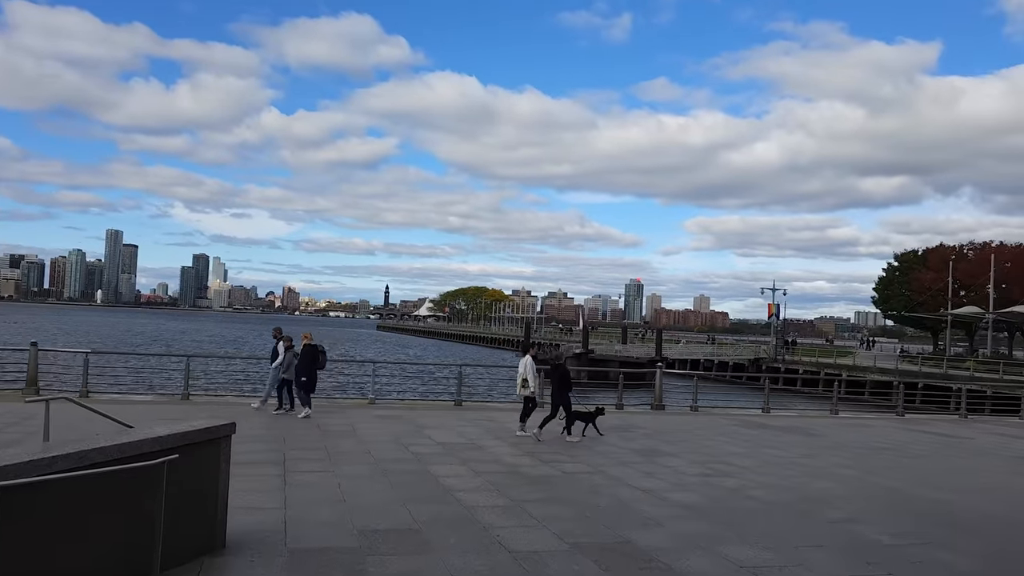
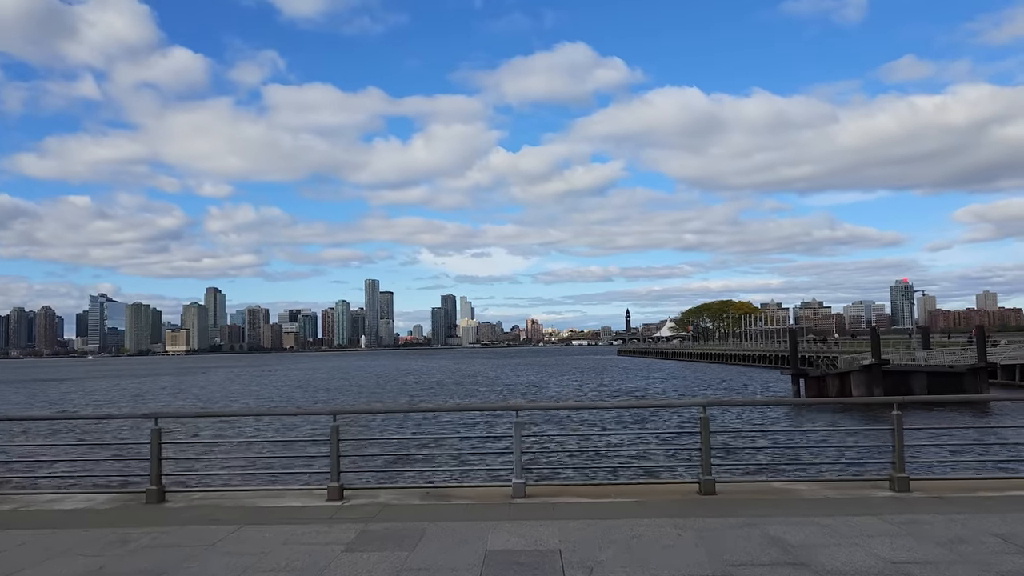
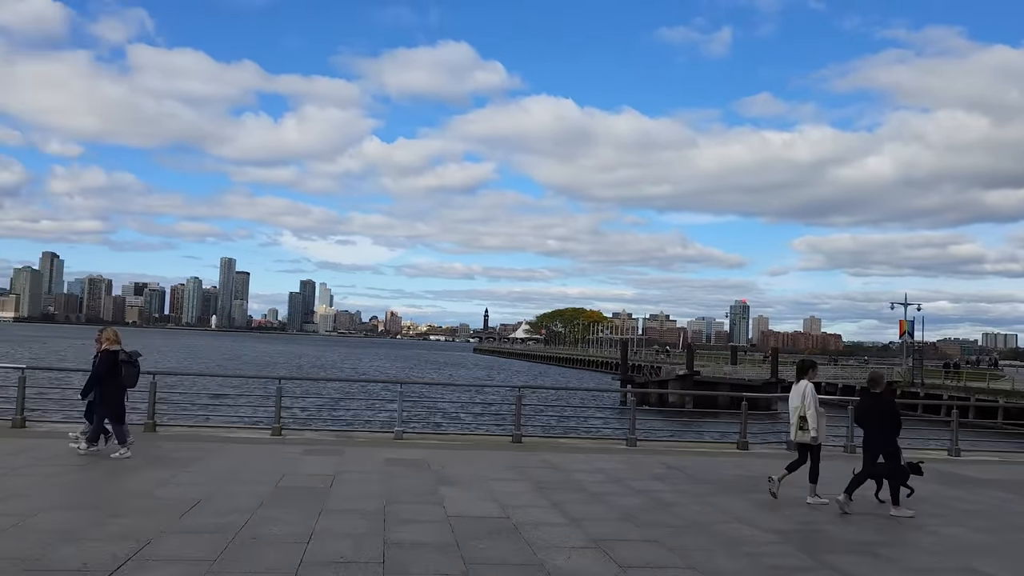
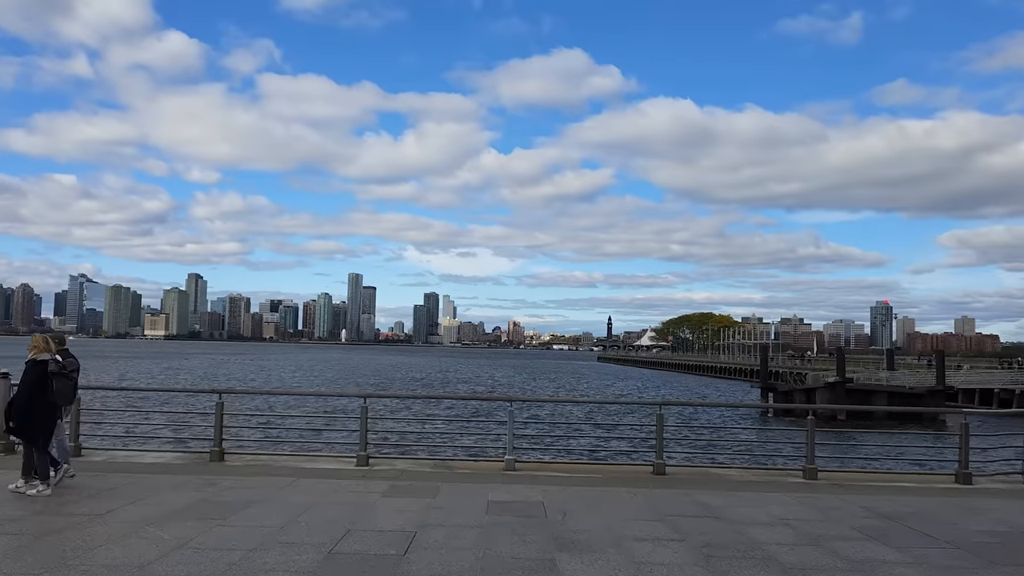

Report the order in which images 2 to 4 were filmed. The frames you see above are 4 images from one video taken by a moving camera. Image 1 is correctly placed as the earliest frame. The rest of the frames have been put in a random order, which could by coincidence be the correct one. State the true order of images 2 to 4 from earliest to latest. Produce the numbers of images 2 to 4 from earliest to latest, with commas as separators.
3, 4, 2
